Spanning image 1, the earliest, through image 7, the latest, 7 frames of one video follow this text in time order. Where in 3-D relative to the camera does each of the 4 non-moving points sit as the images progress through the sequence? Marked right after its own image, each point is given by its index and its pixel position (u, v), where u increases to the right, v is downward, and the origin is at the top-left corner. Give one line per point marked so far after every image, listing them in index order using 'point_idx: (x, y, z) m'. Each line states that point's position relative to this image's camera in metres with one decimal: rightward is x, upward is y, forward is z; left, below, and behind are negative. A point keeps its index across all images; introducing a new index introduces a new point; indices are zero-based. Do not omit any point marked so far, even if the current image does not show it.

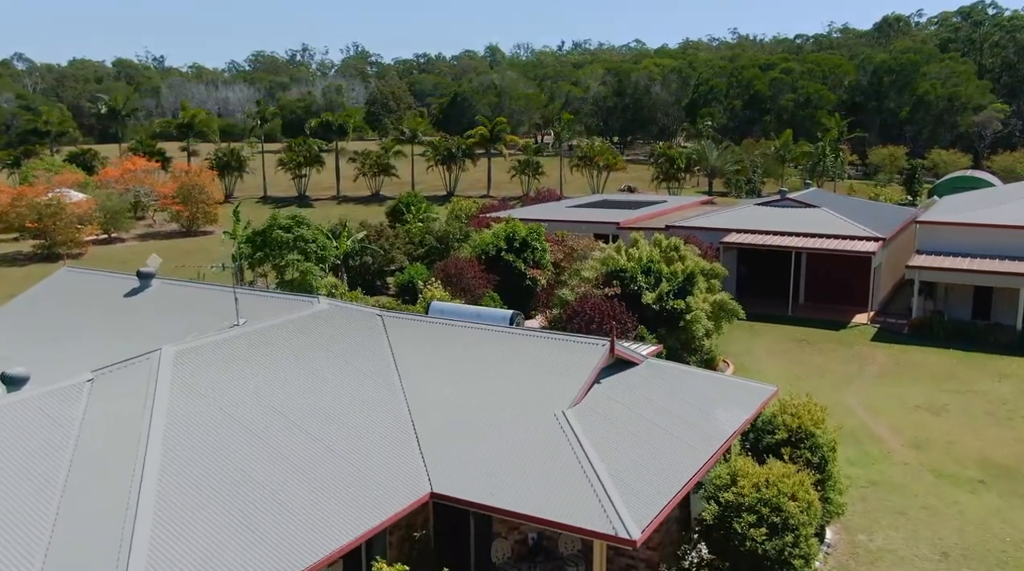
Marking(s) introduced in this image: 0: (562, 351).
0: (+0.8, -1.0, +15.3) m
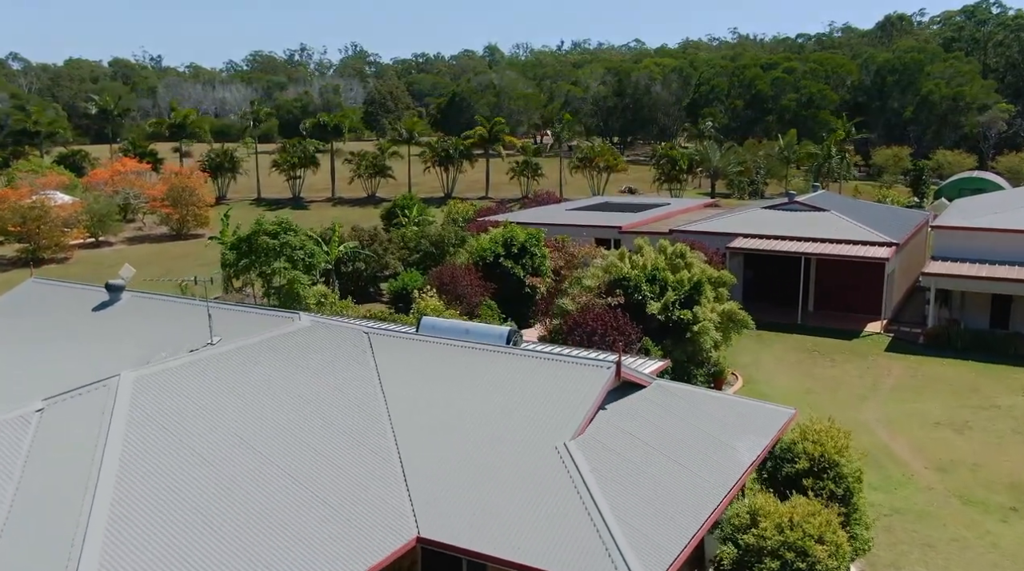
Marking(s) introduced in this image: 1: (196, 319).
0: (+0.7, -1.3, +14.0) m
1: (-5.6, -0.6, +17.5) m
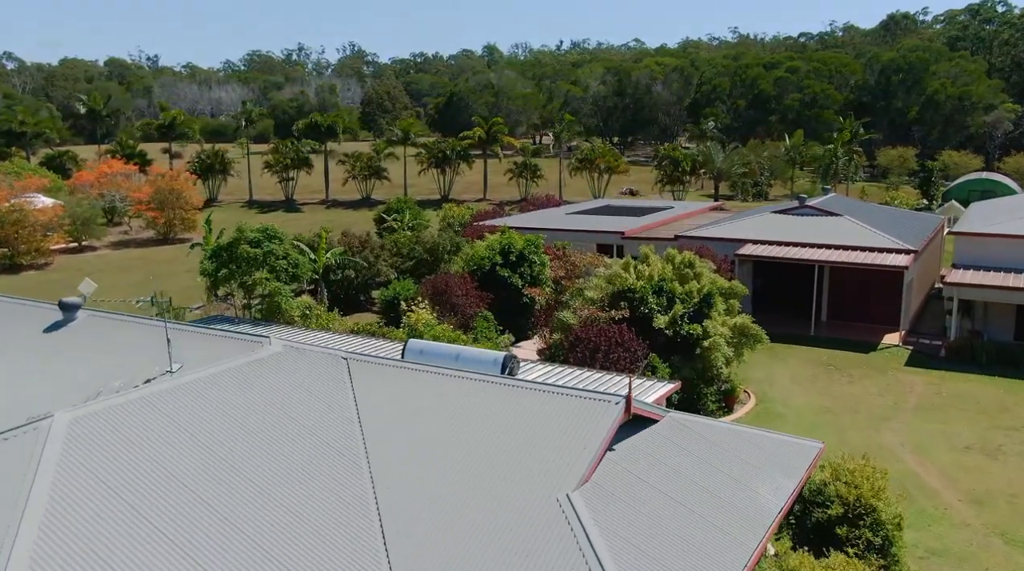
0: (+0.7, -1.6, +12.4) m
1: (-5.7, -0.9, +15.8) m
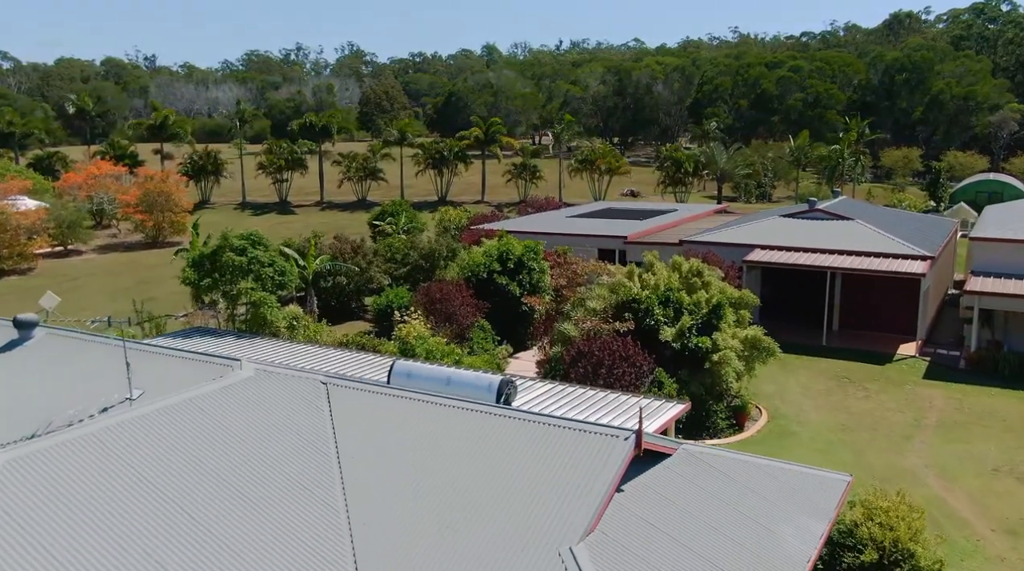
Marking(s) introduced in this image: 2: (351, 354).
0: (+0.6, -1.8, +11.1) m
1: (-5.7, -1.1, +14.5) m
2: (-3.2, -1.4, +19.5) m
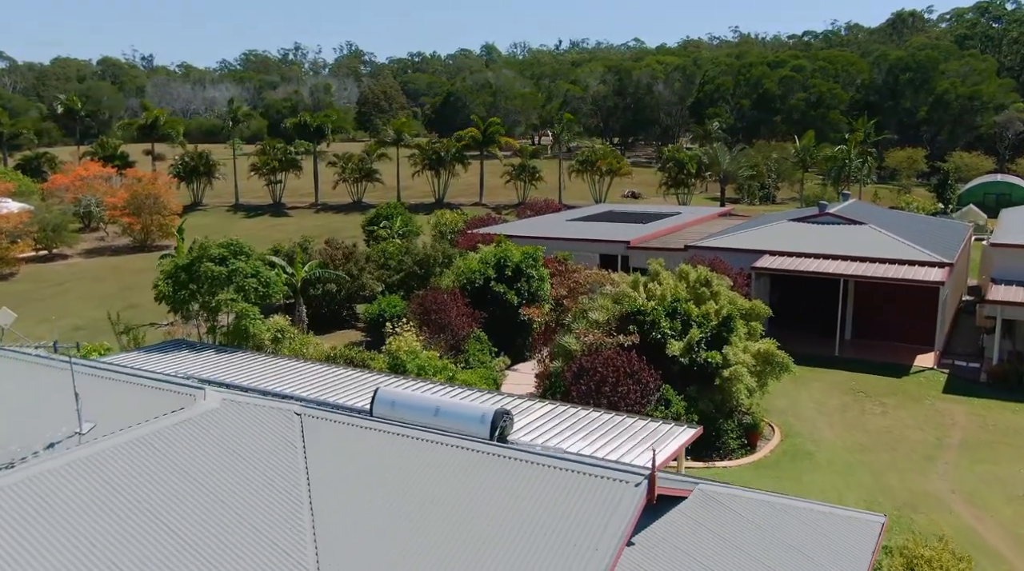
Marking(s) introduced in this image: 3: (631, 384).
0: (+0.6, -2.0, +9.8) m
1: (-5.7, -1.4, +13.2) m
2: (-3.3, -1.7, +18.2) m
3: (+2.4, -1.9, +19.2) m
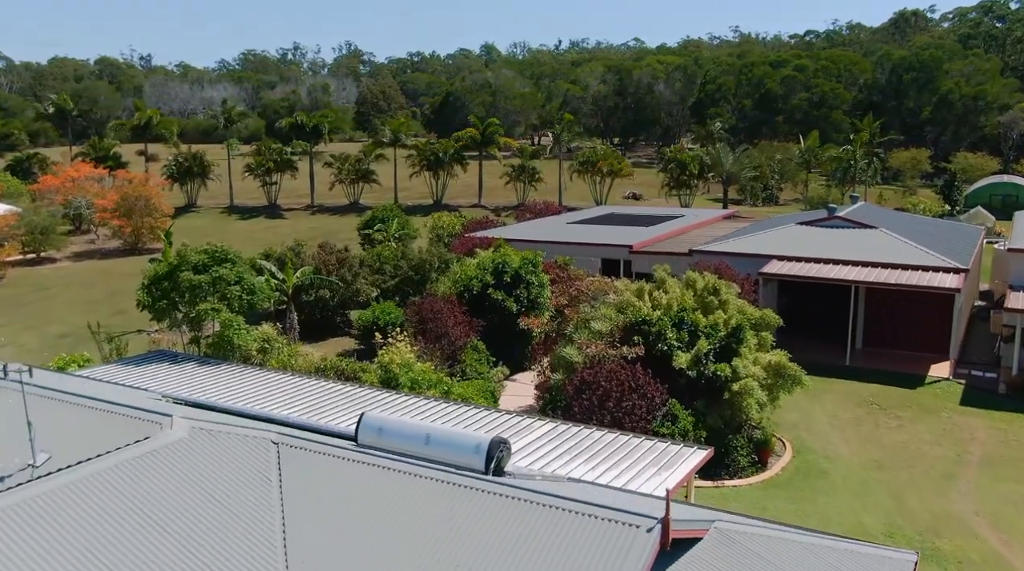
0: (+0.6, -2.2, +8.8) m
1: (-5.8, -1.5, +12.2) m
2: (-3.3, -1.8, +17.2) m
3: (+2.3, -2.1, +18.2) m
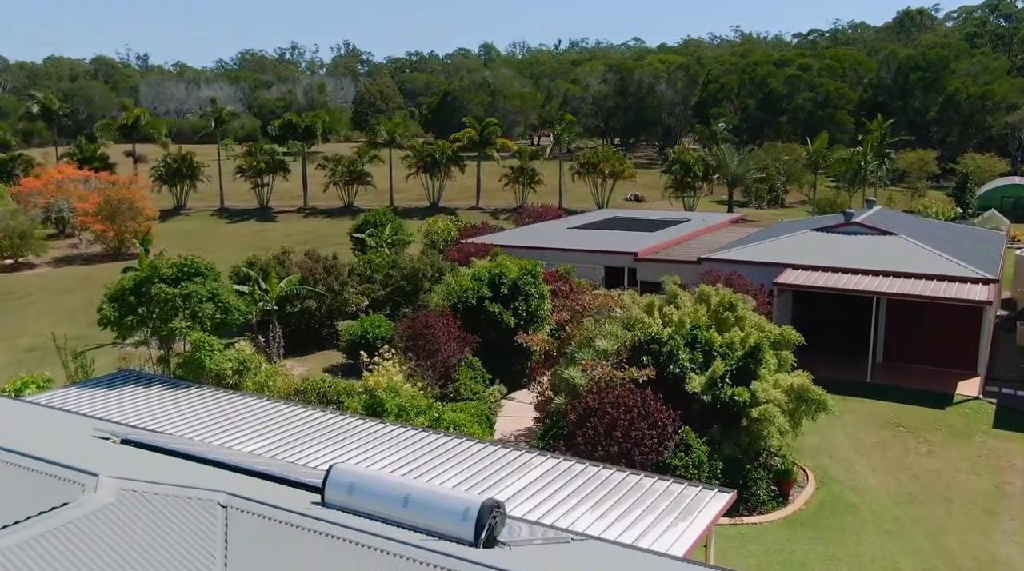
0: (+0.5, -2.5, +7.1) m
1: (-5.8, -1.8, +10.5) m
2: (-3.4, -2.1, +15.4) m
3: (+2.3, -2.4, +16.5) m
